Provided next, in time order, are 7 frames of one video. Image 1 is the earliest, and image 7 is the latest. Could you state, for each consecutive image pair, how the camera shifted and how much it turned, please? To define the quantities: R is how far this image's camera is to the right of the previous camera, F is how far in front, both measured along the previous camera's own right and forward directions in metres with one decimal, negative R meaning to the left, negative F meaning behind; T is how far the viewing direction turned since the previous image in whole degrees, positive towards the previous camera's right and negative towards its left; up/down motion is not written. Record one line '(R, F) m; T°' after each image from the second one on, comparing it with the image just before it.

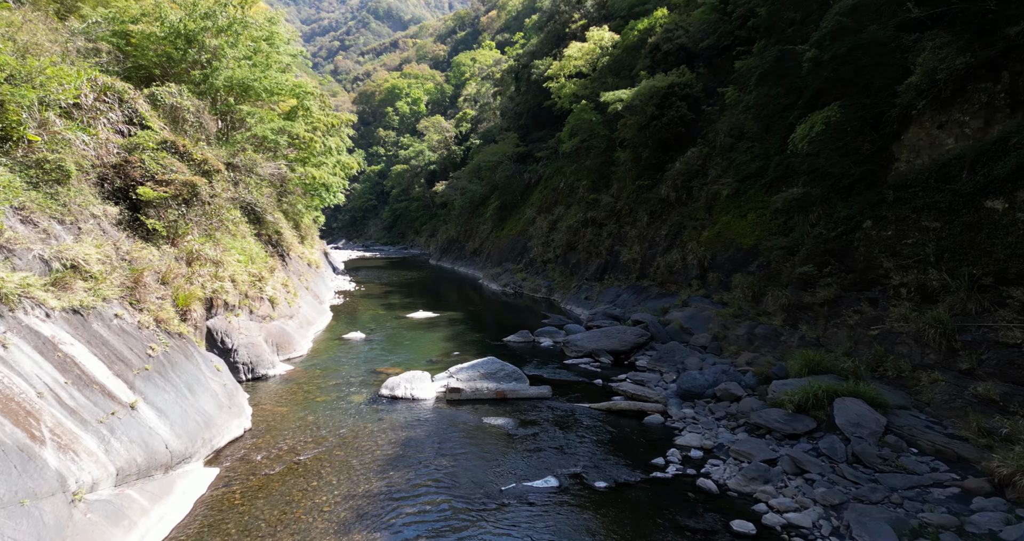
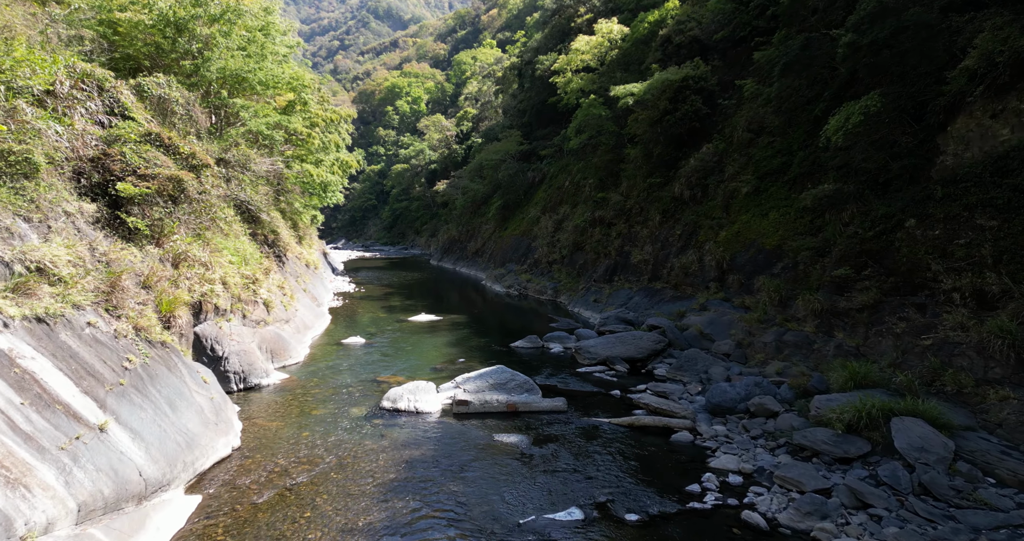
(-0.3, +1.1) m; 0°
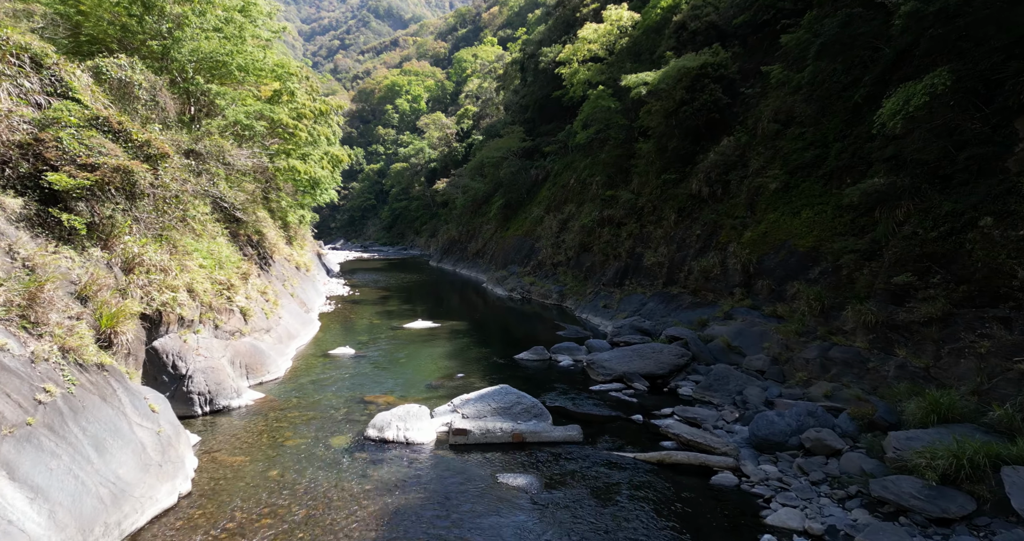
(-0.1, +1.8) m; 0°
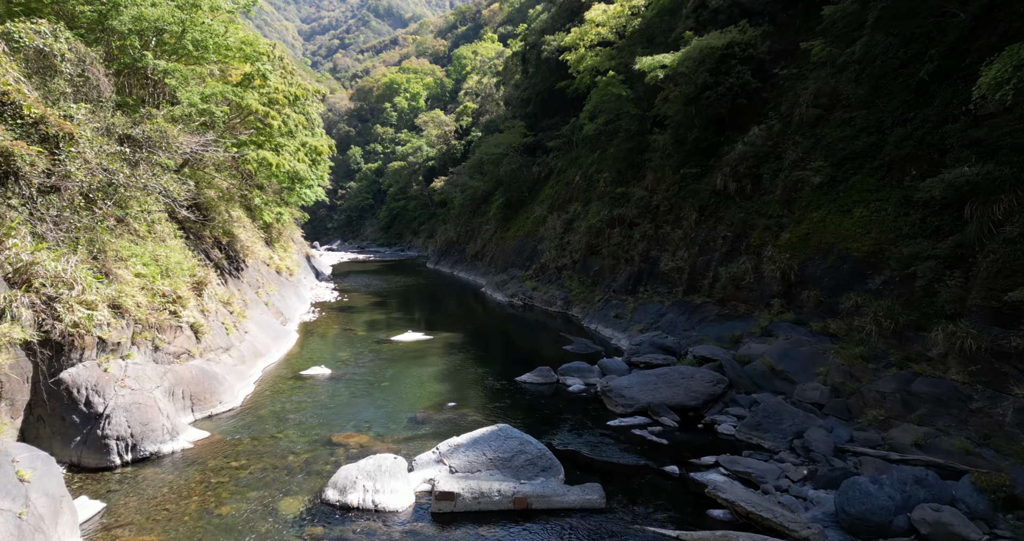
(0.0, +2.5) m; 0°
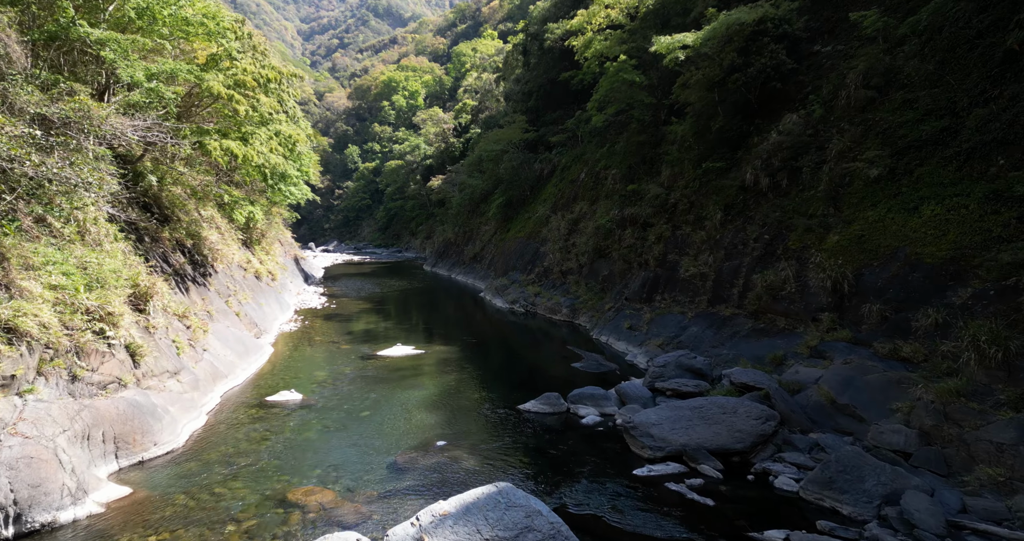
(0.0, +2.3) m; 0°
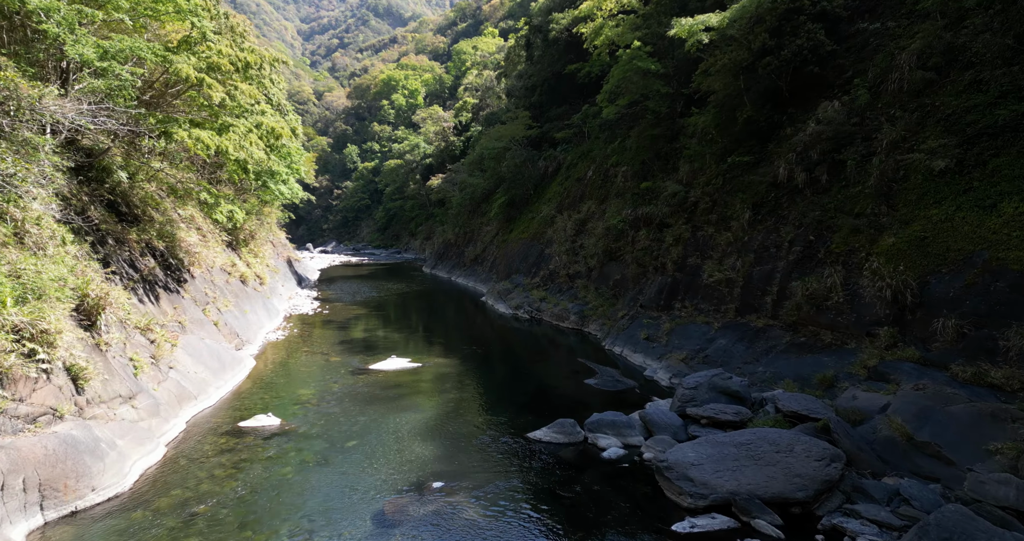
(-0.1, +1.7) m; 0°
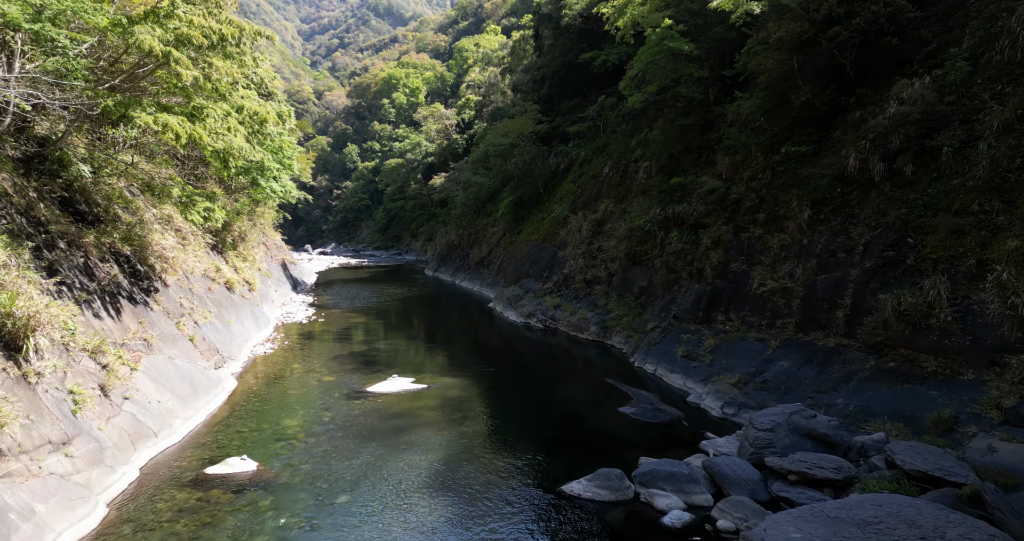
(-0.5, +2.3) m; 0°
